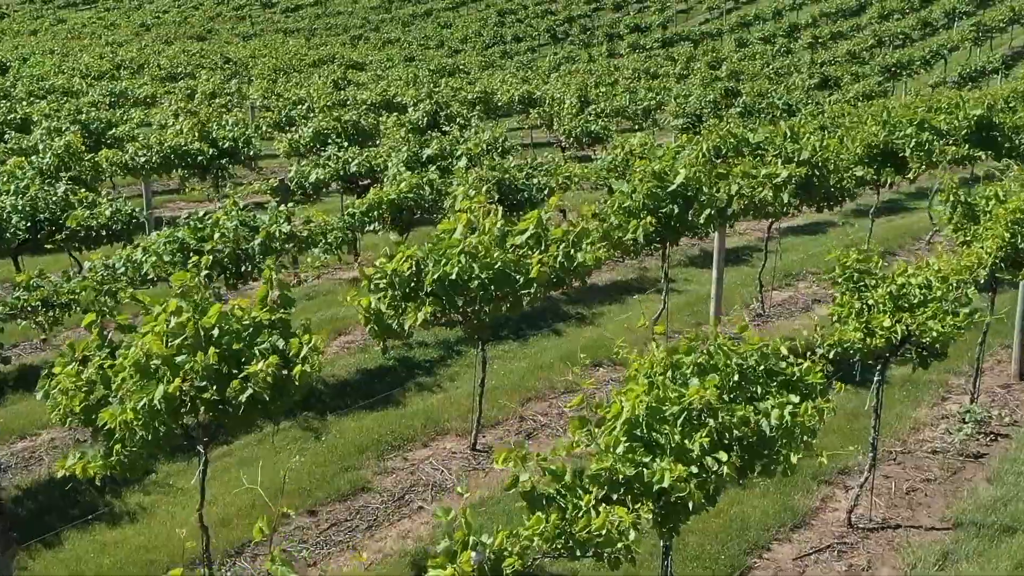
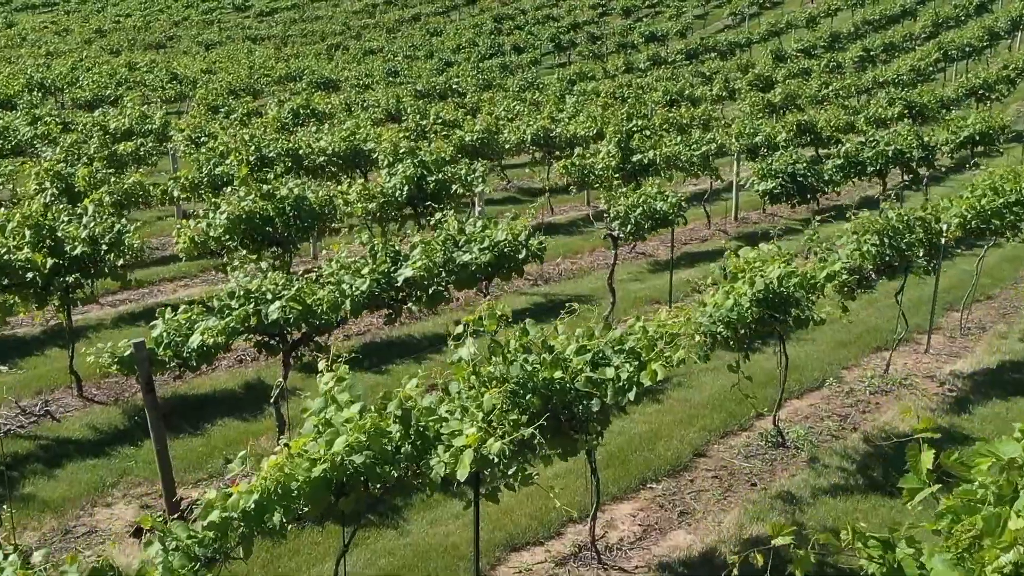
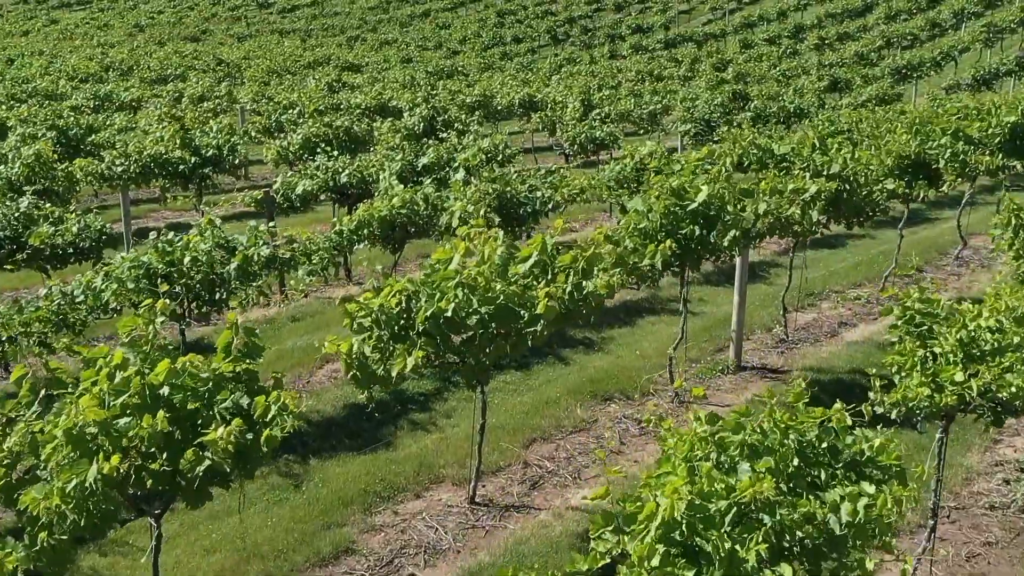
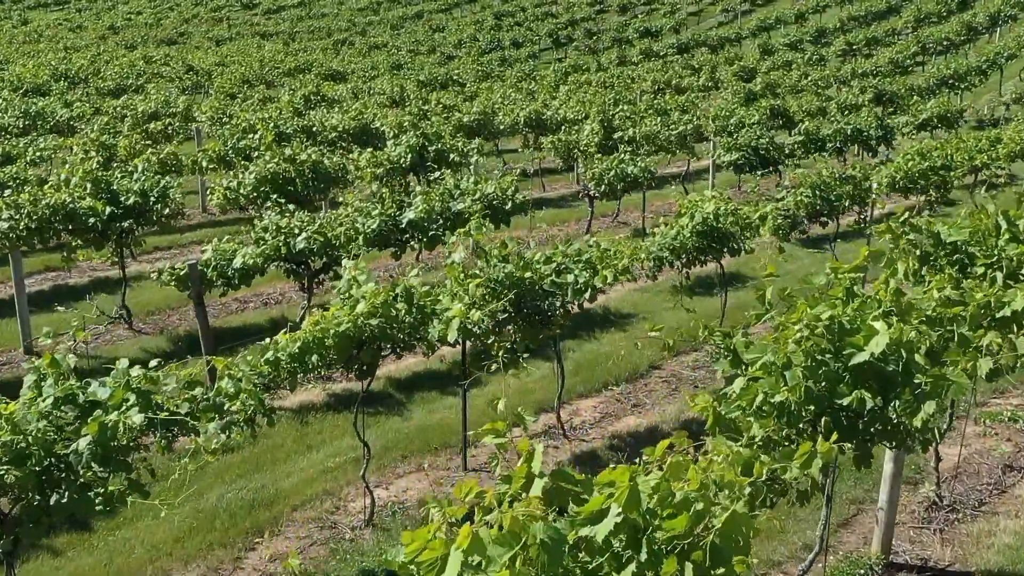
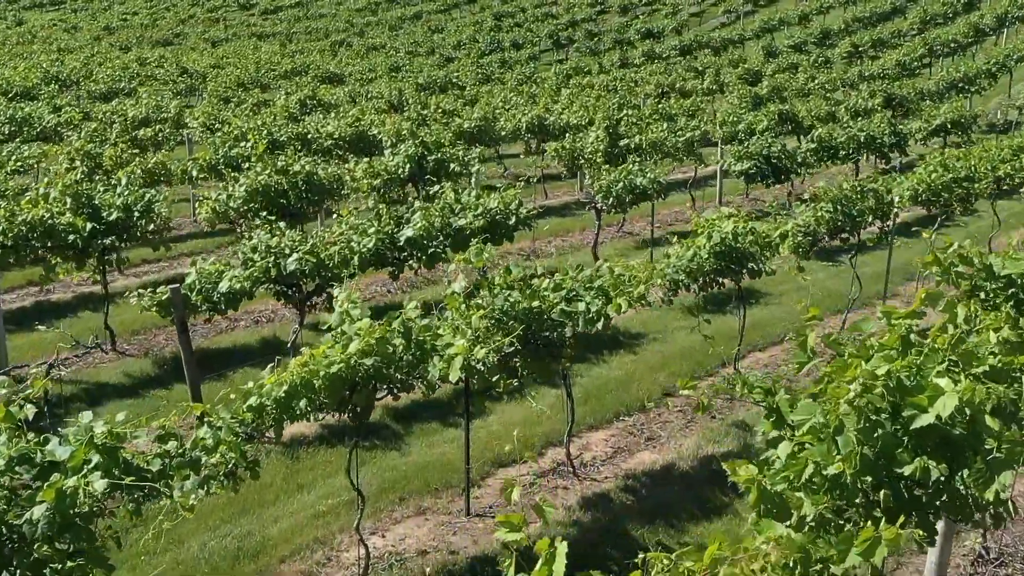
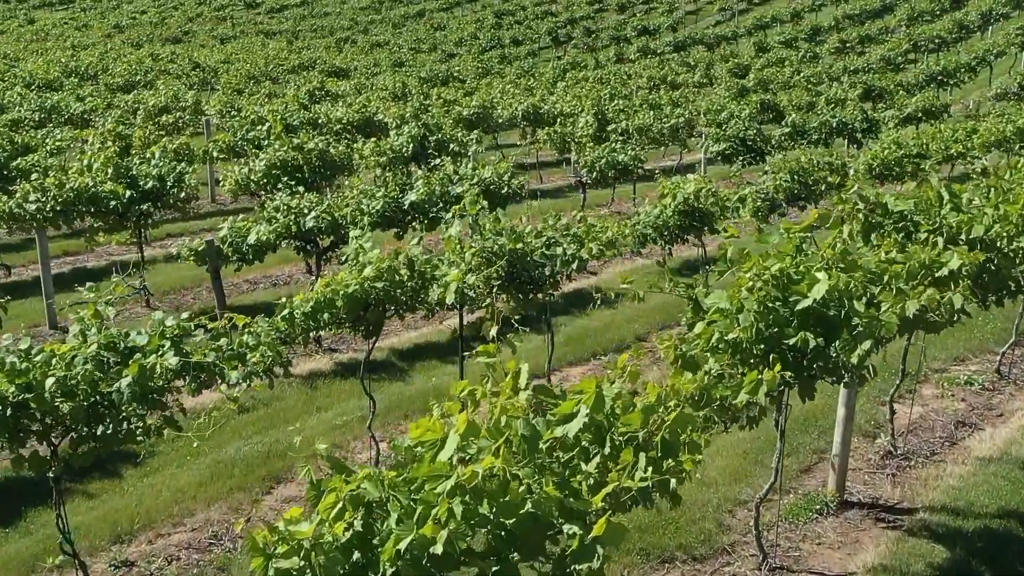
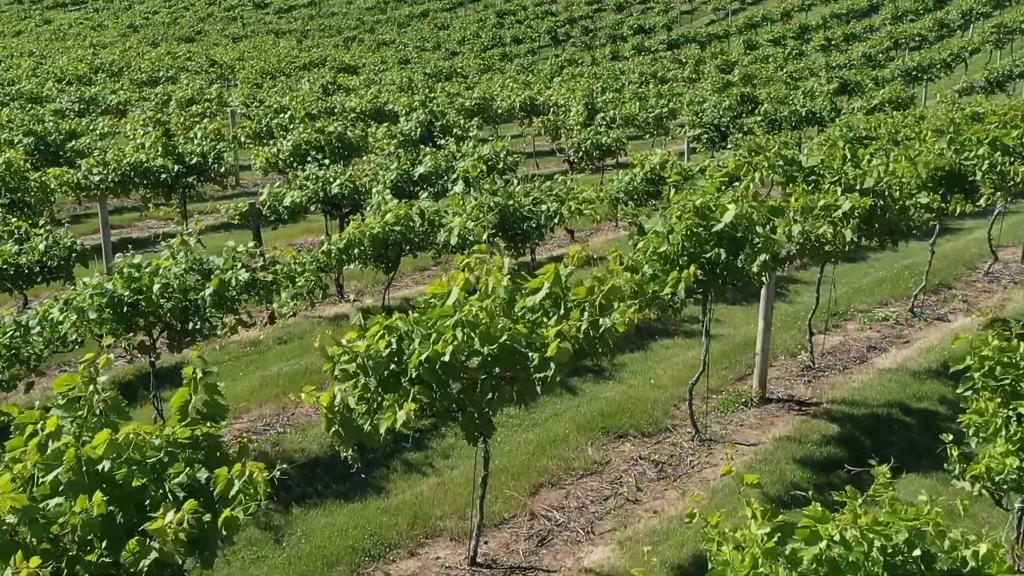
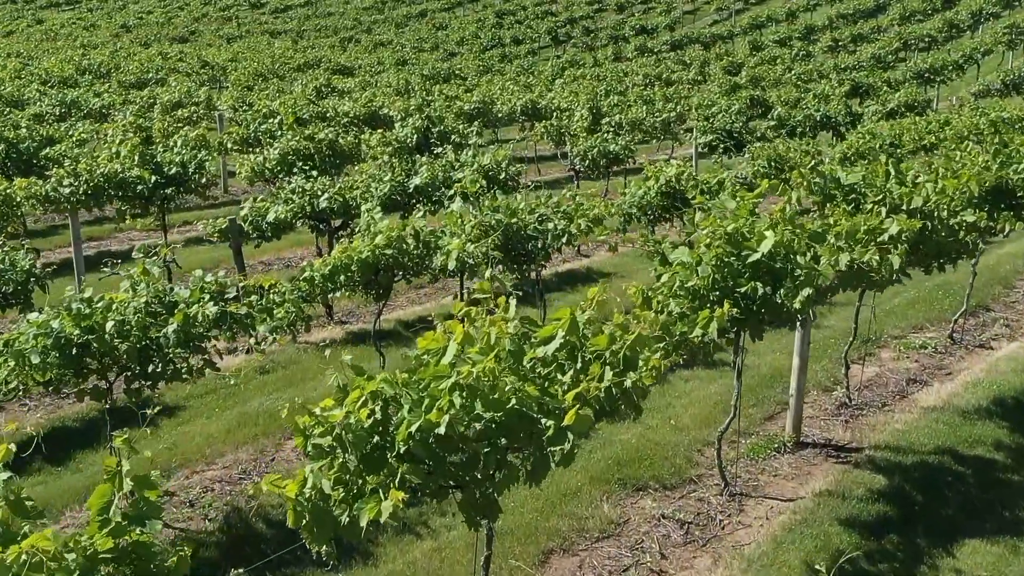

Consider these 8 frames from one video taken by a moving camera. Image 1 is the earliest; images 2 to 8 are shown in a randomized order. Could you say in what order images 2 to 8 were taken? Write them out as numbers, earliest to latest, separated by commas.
3, 7, 8, 6, 4, 5, 2
